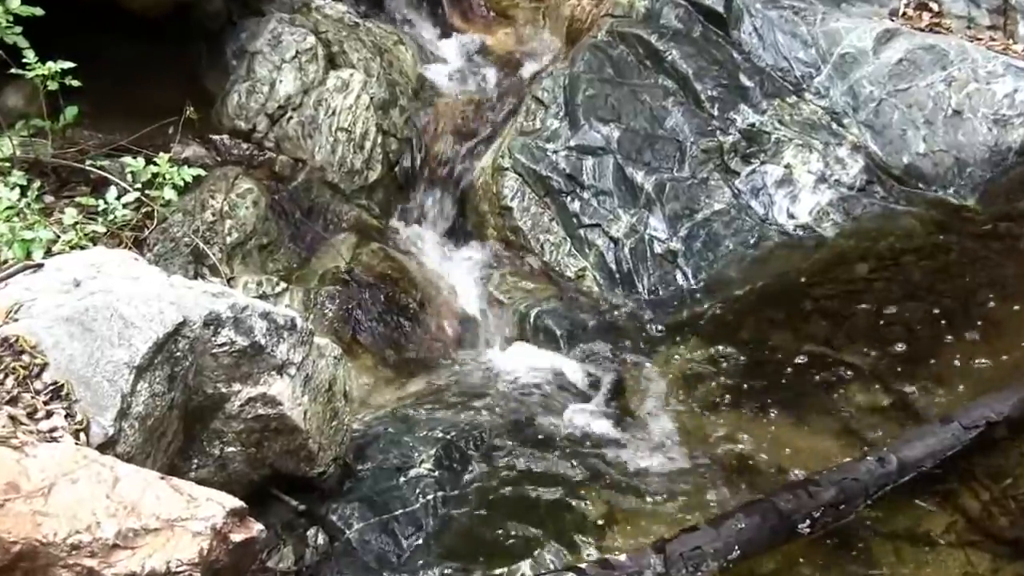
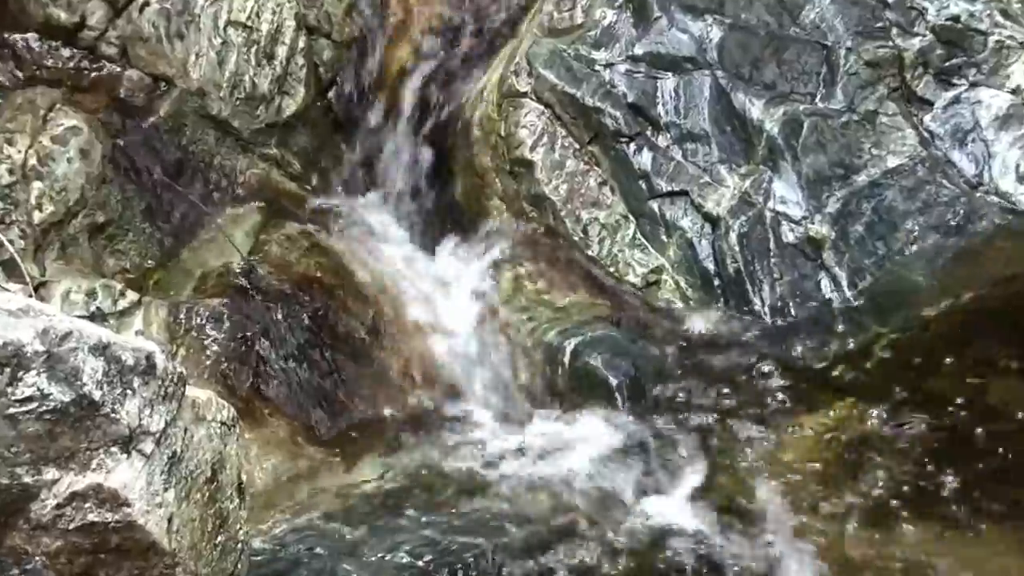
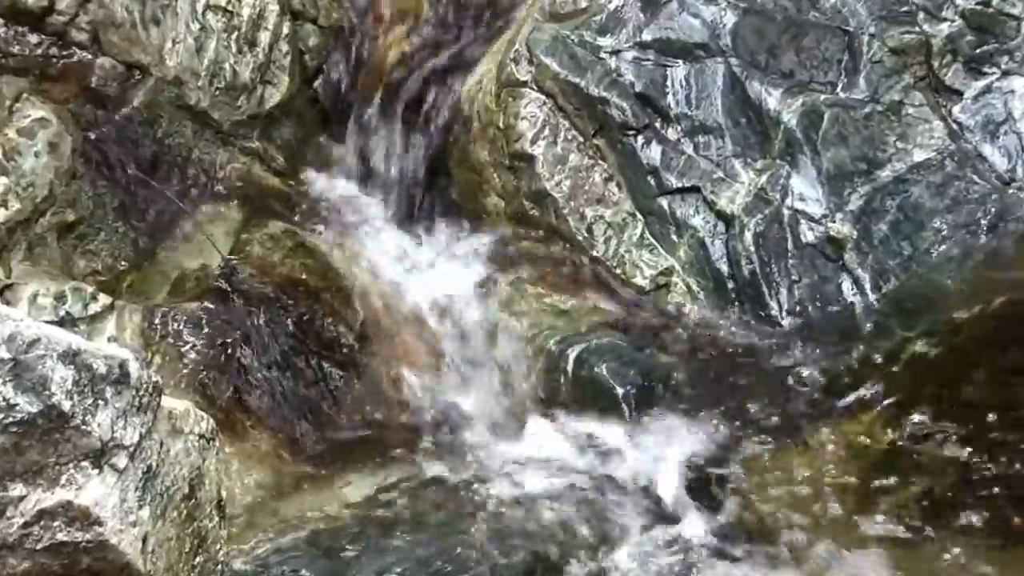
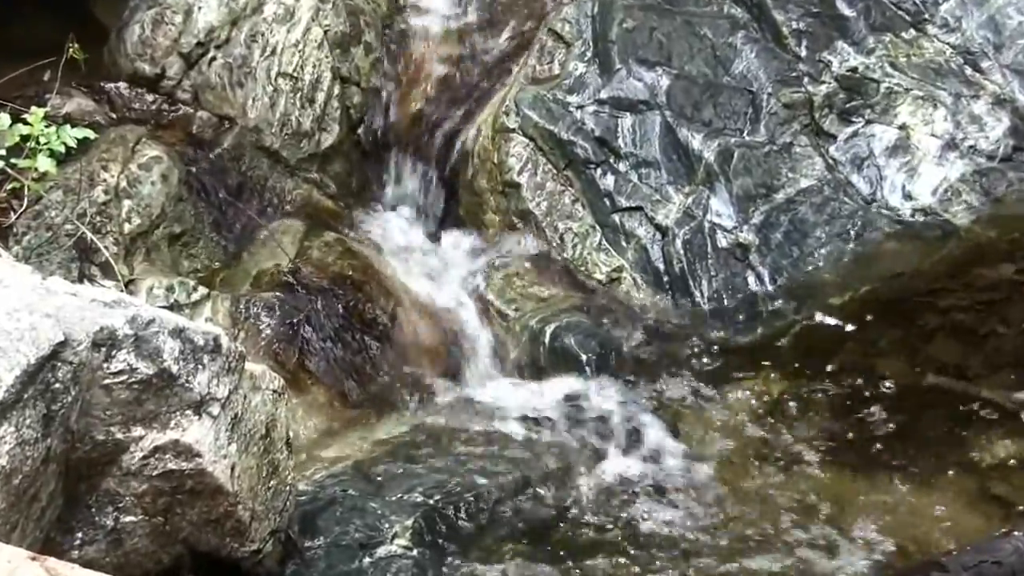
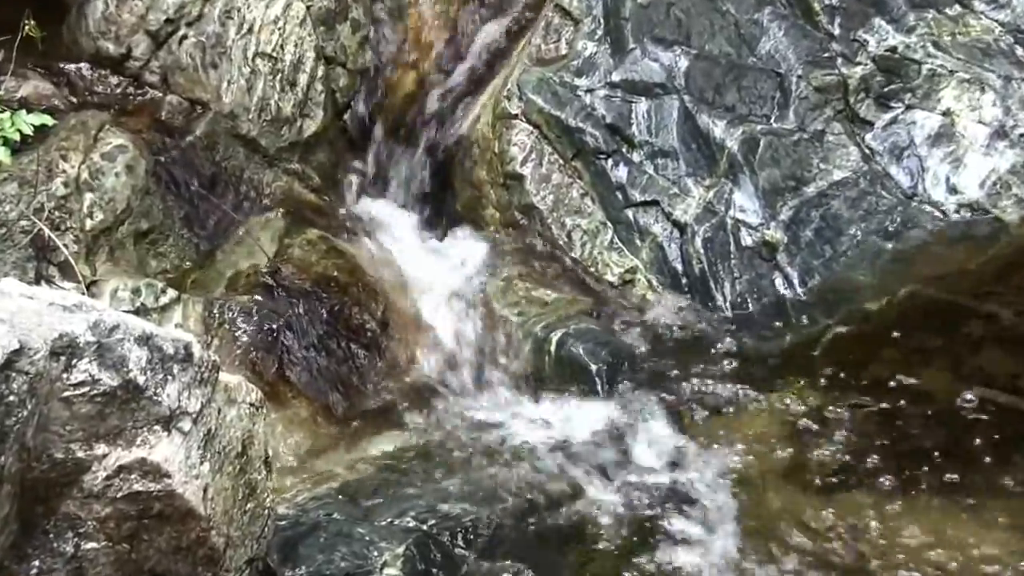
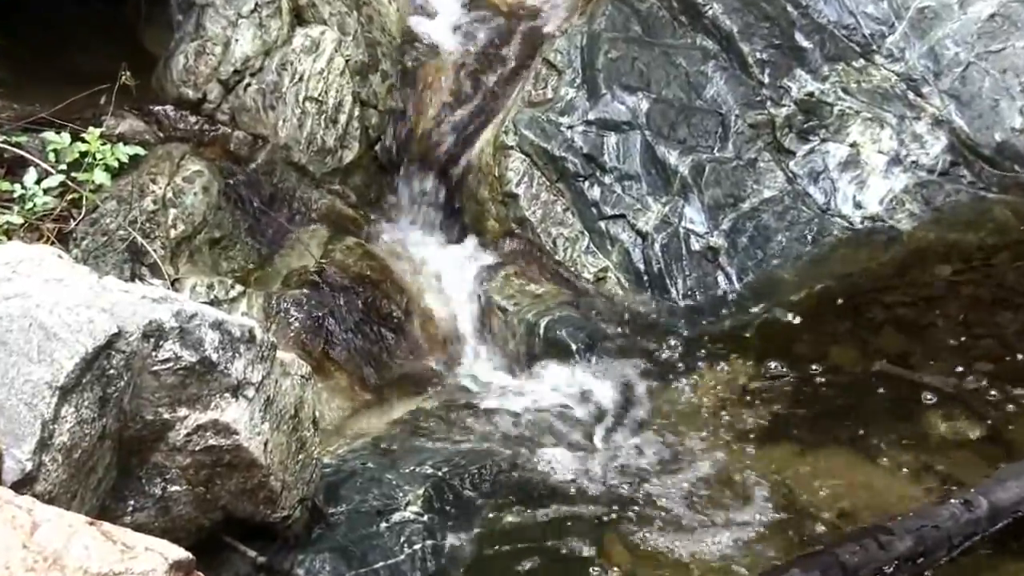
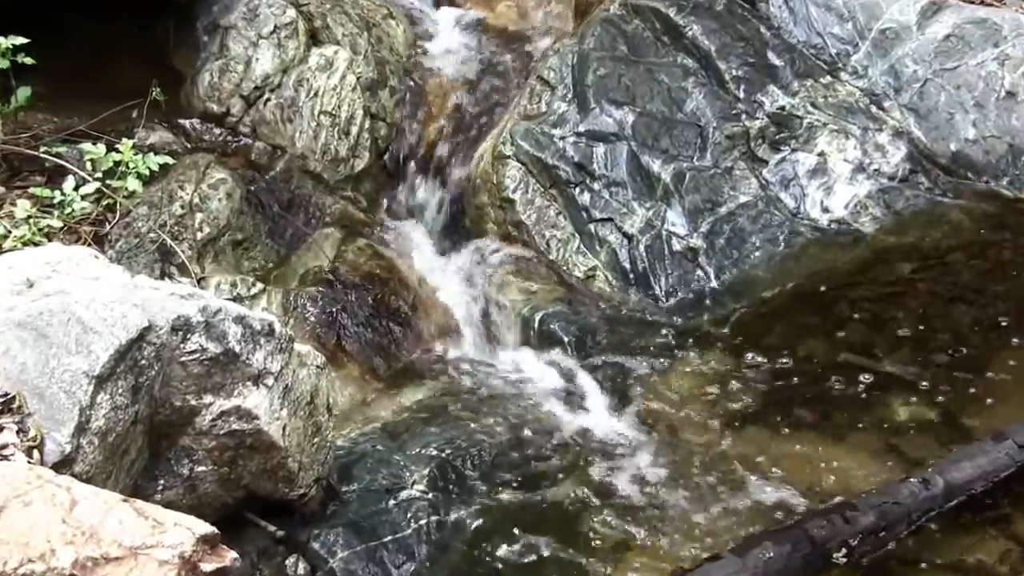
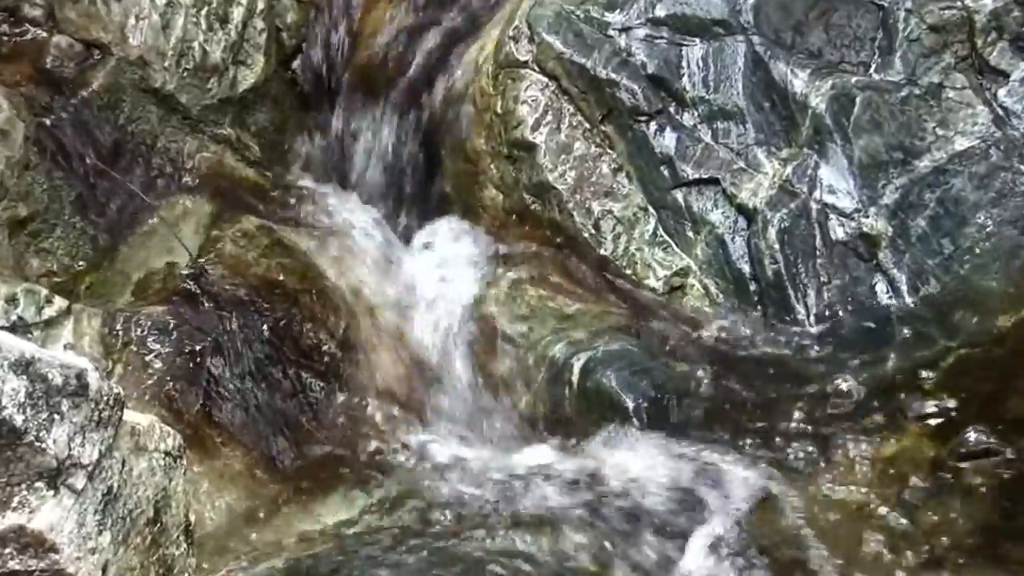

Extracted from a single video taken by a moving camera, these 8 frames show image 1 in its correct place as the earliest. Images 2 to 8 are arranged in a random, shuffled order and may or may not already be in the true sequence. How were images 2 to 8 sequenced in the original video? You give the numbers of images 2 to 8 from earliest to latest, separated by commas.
7, 6, 4, 5, 2, 3, 8
